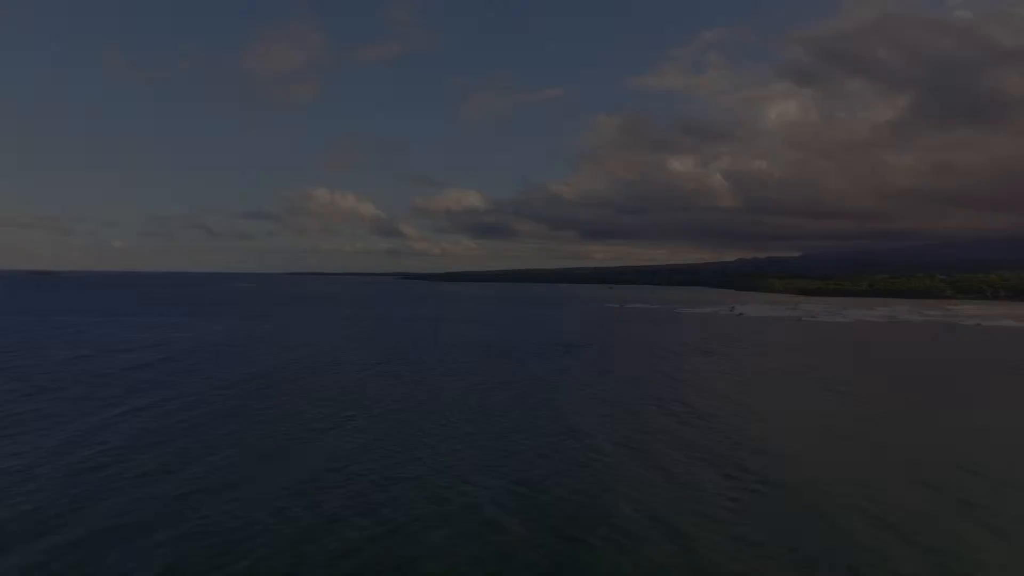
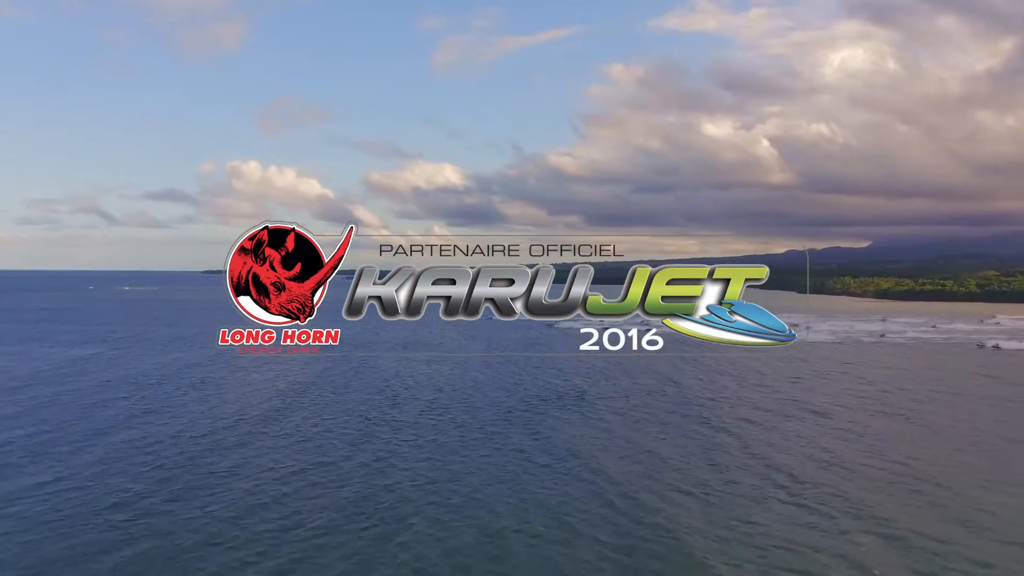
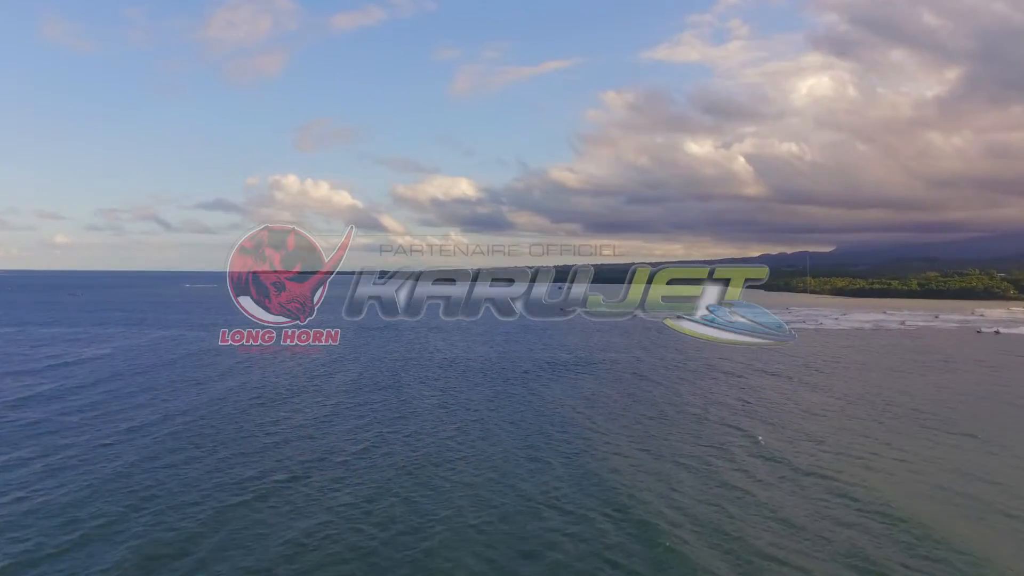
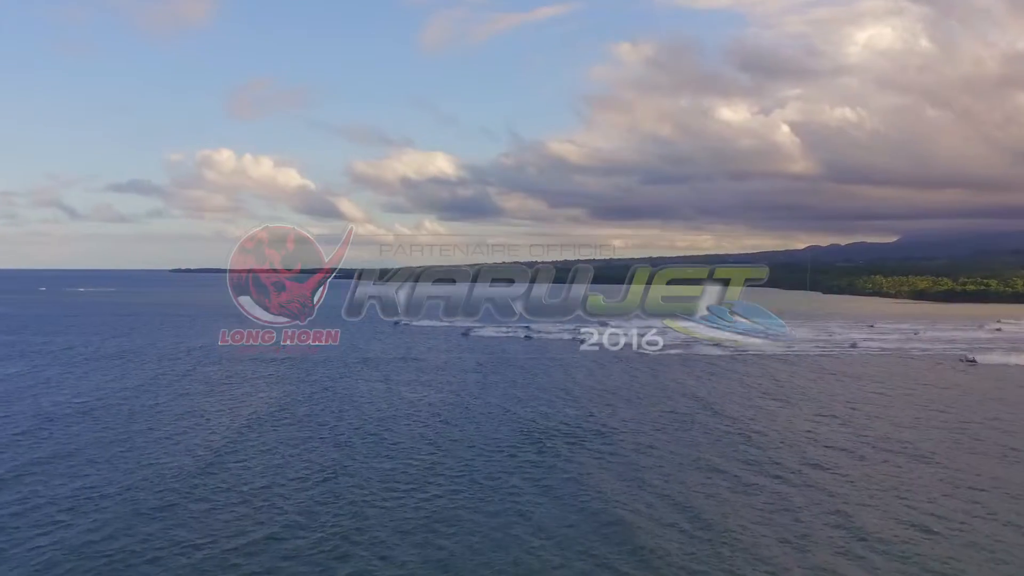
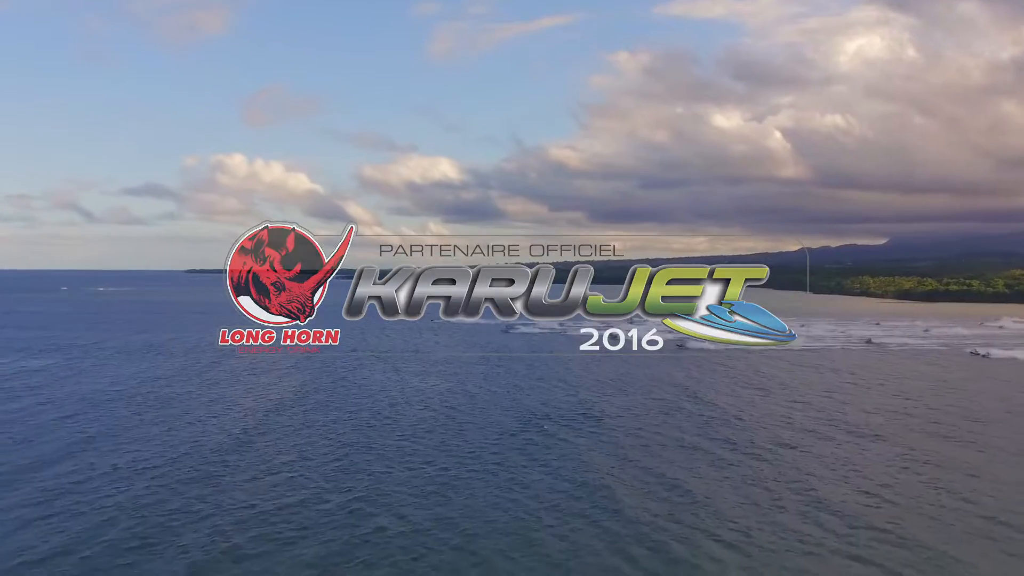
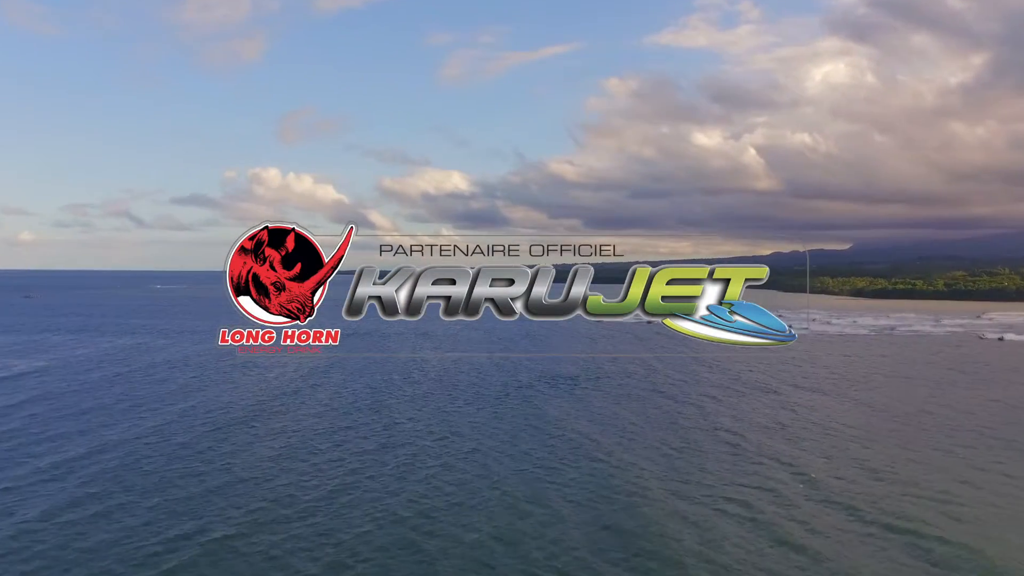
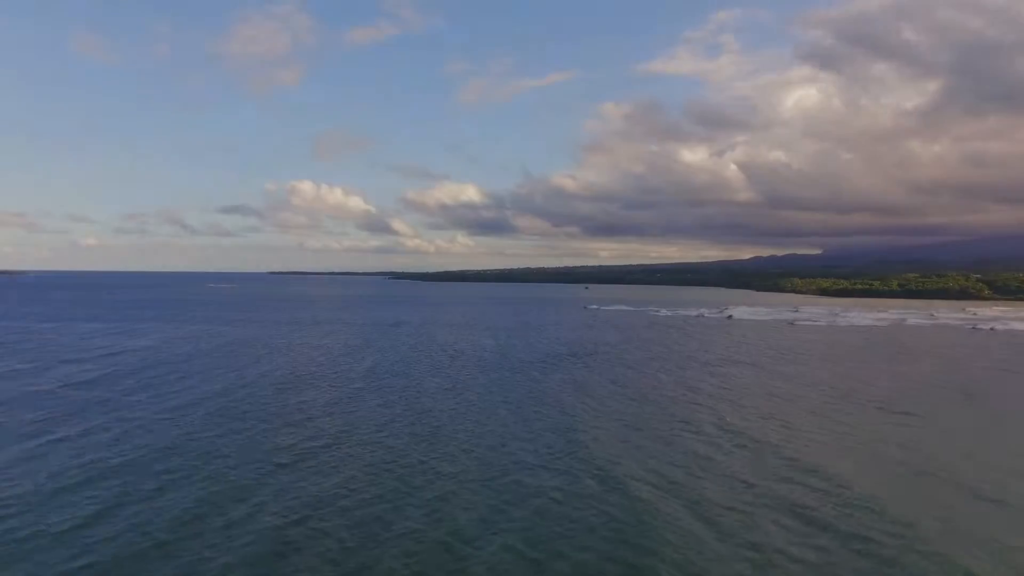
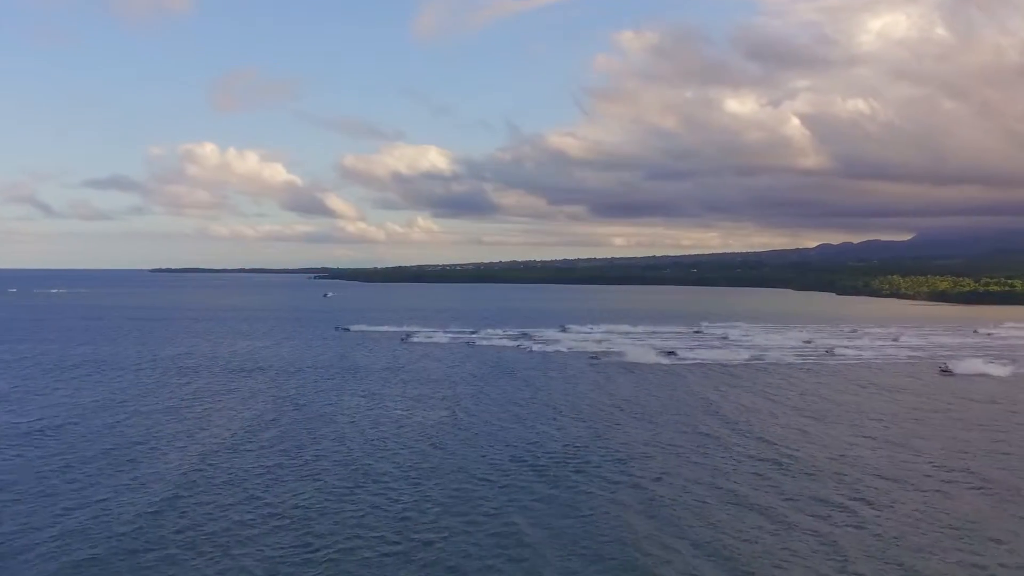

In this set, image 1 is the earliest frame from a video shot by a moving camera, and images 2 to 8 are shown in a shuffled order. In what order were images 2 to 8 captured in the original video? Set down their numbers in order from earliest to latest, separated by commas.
7, 3, 6, 2, 5, 4, 8
